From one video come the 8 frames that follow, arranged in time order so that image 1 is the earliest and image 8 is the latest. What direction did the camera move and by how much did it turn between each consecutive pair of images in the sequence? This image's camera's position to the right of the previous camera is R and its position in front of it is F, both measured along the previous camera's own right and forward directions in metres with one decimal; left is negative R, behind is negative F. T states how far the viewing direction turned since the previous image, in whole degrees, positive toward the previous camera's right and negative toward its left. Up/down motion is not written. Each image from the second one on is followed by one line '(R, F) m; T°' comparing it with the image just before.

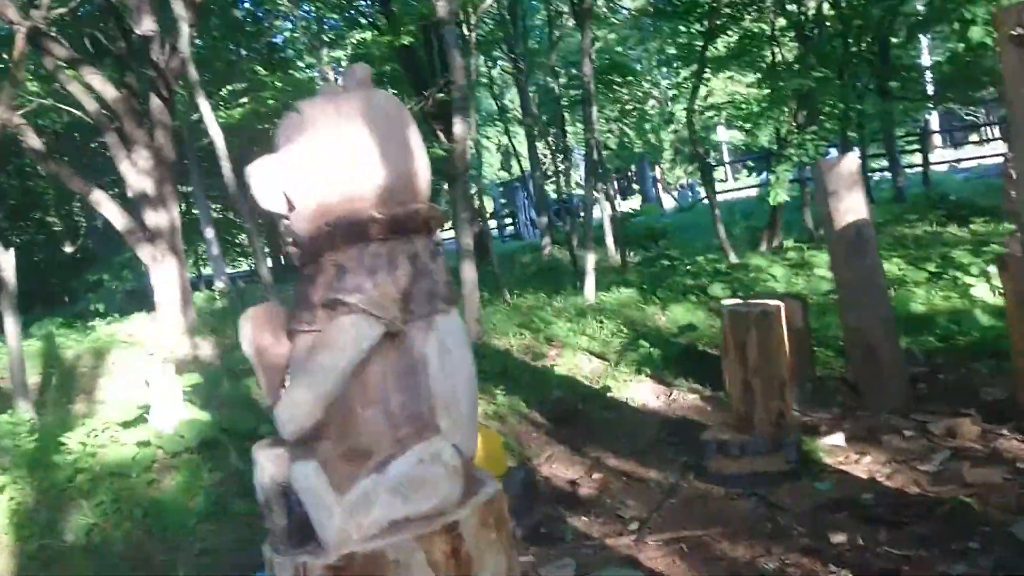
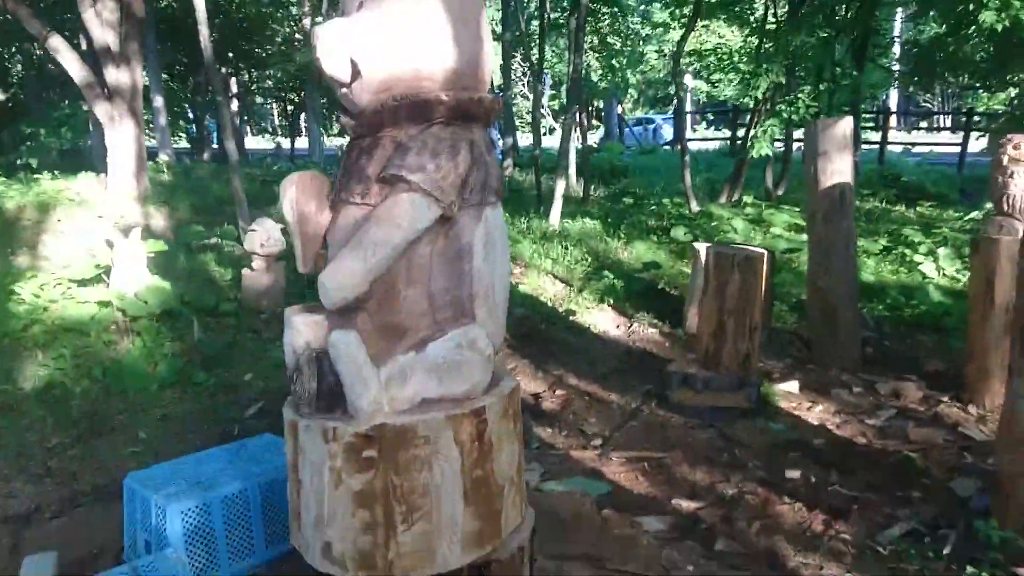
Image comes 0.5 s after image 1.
(-0.3, 0.0) m; +5°
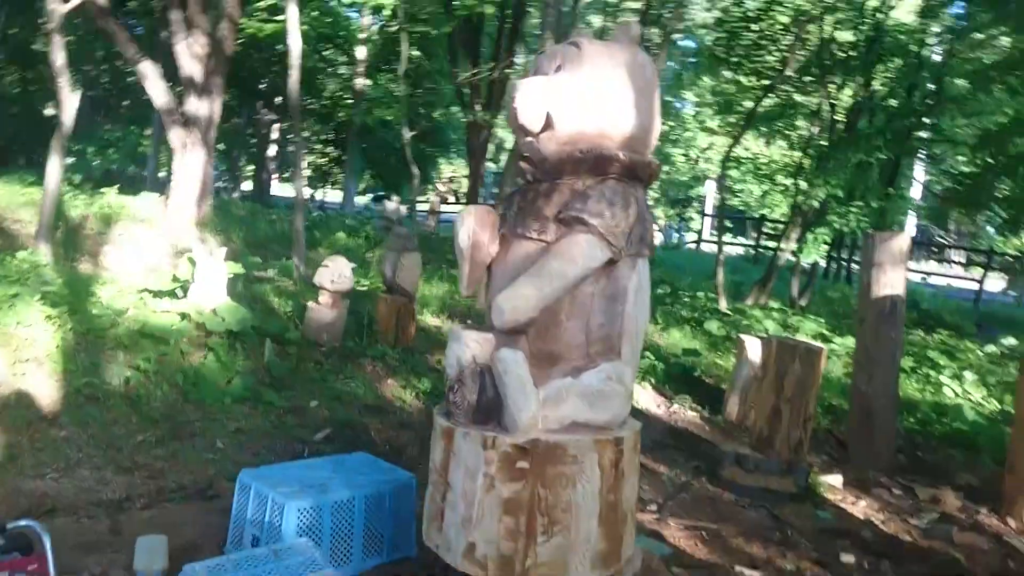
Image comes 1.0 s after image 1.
(-0.4, -0.2) m; 0°
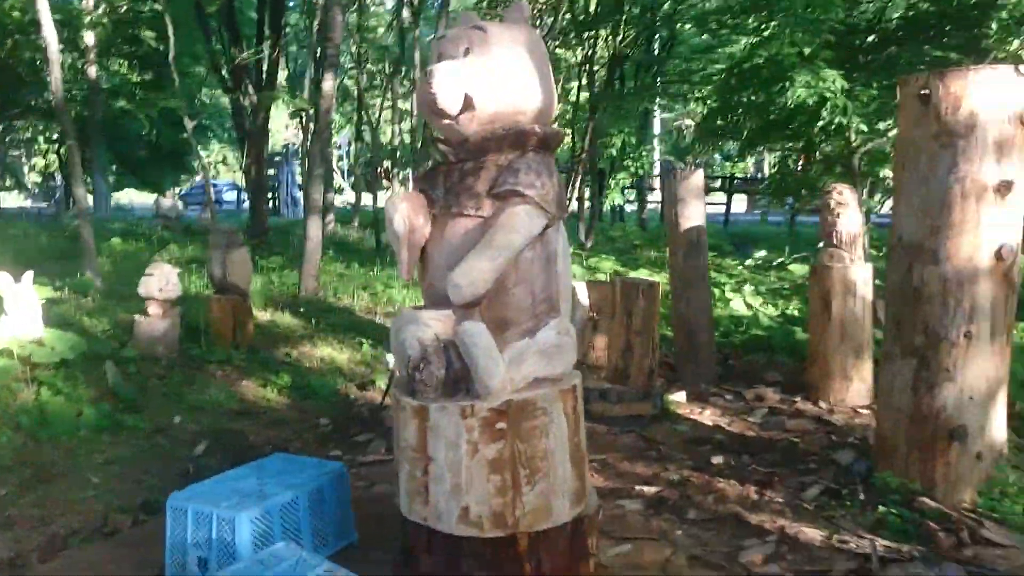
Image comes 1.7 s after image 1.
(-0.4, -0.1) m; +16°
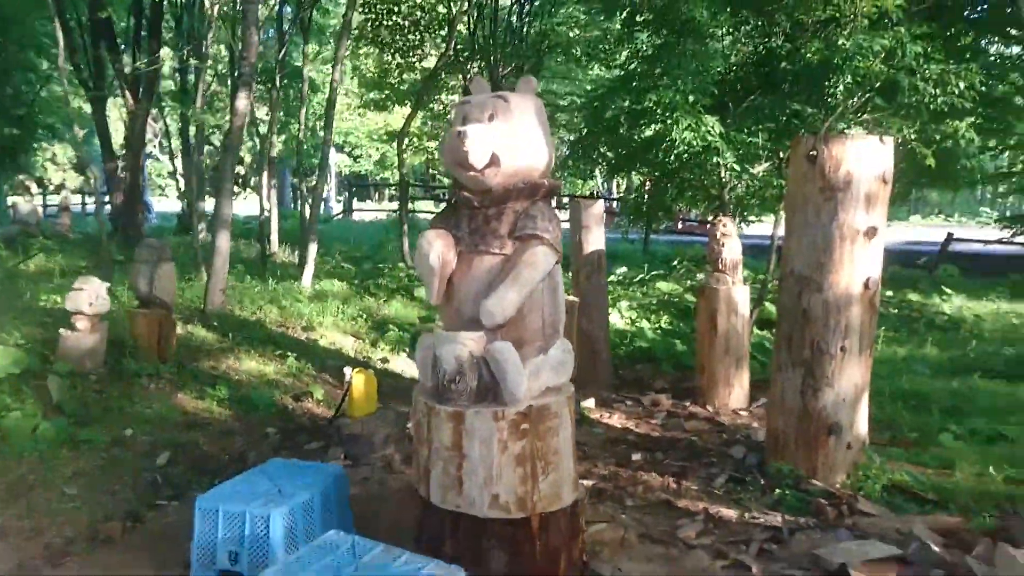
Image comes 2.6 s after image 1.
(-0.5, -0.4) m; +11°
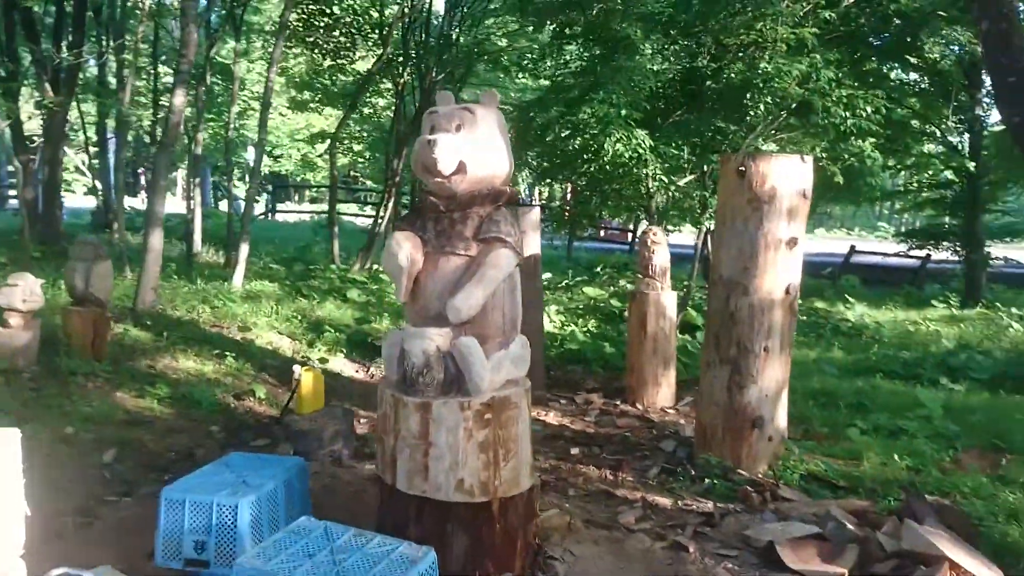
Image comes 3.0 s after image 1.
(-0.2, -0.2) m; +6°
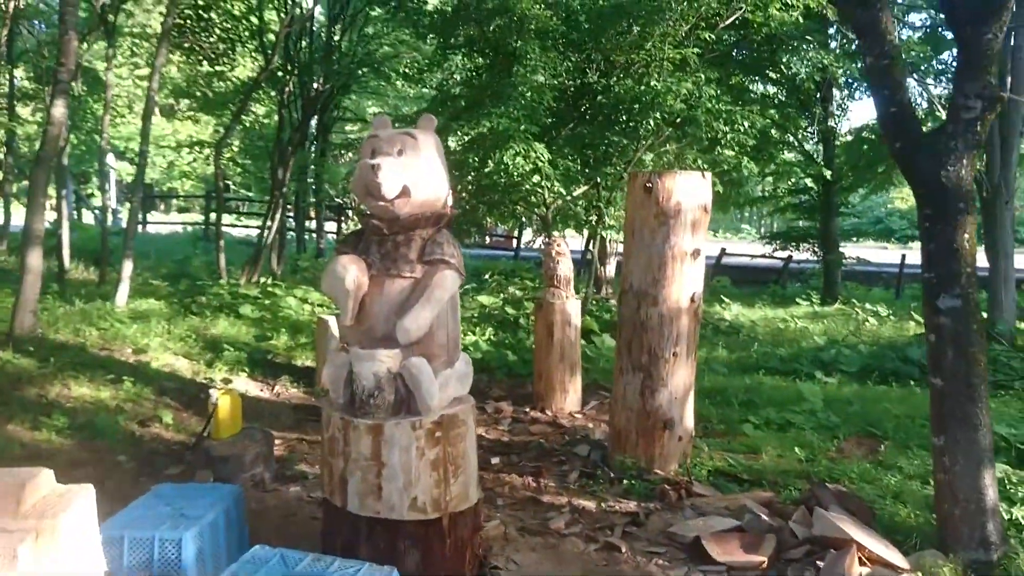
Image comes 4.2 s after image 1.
(-0.2, -0.1) m; +9°
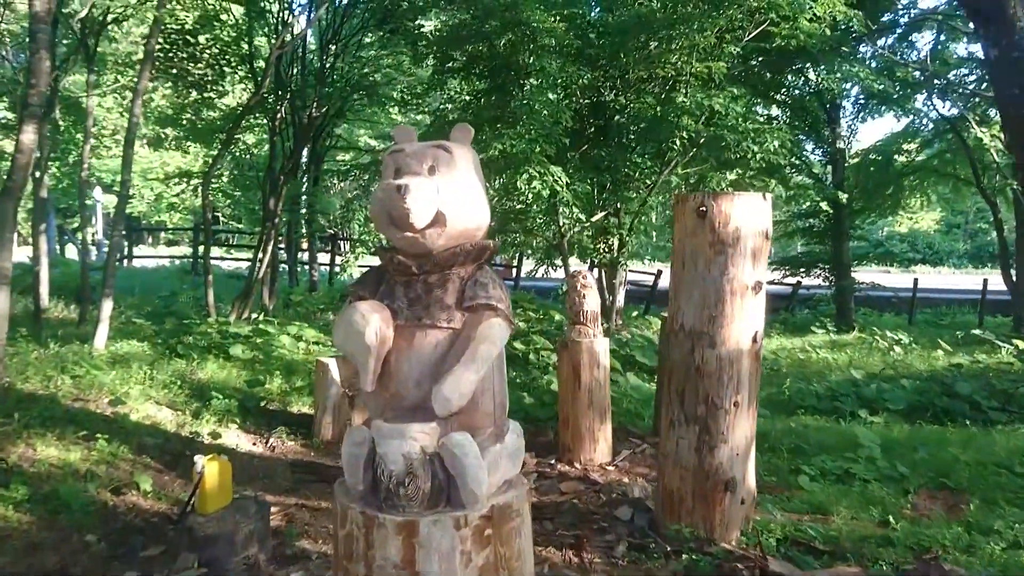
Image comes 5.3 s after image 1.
(-0.2, +0.6) m; +1°
